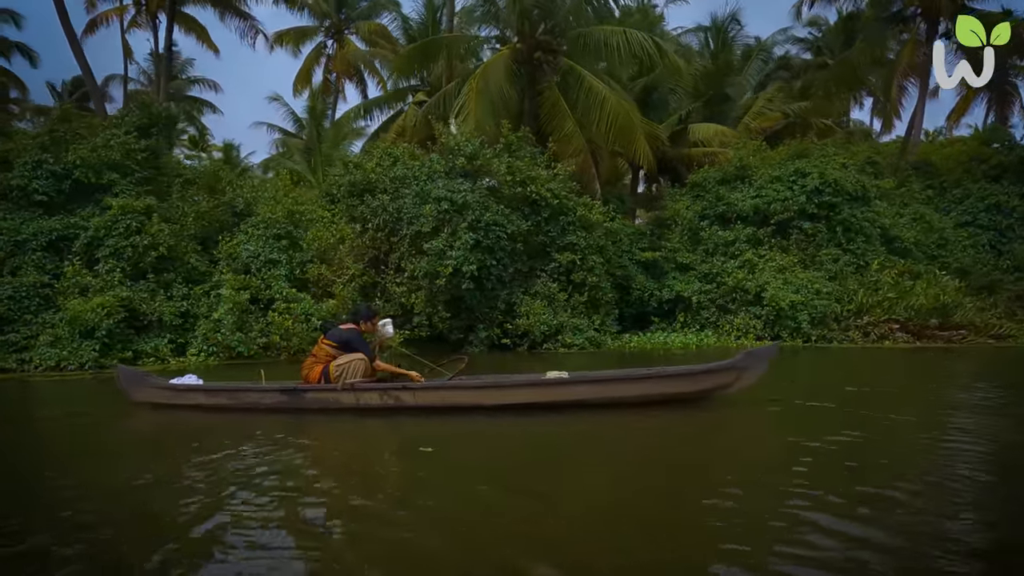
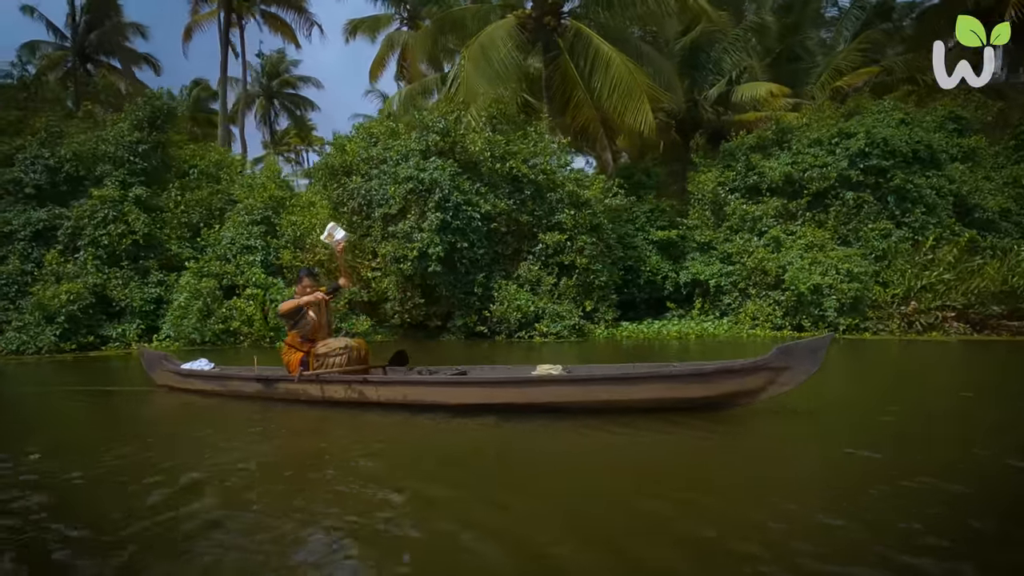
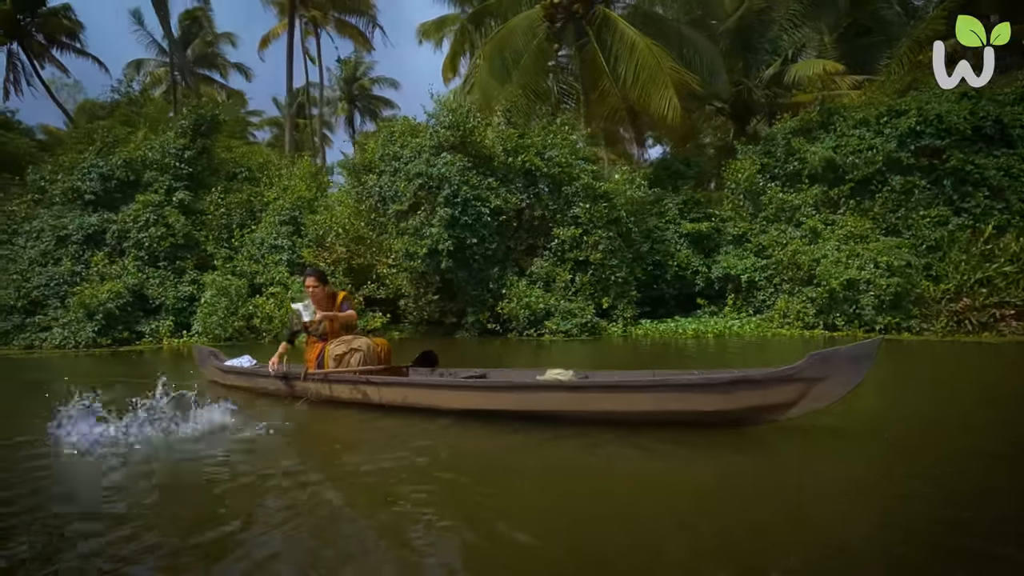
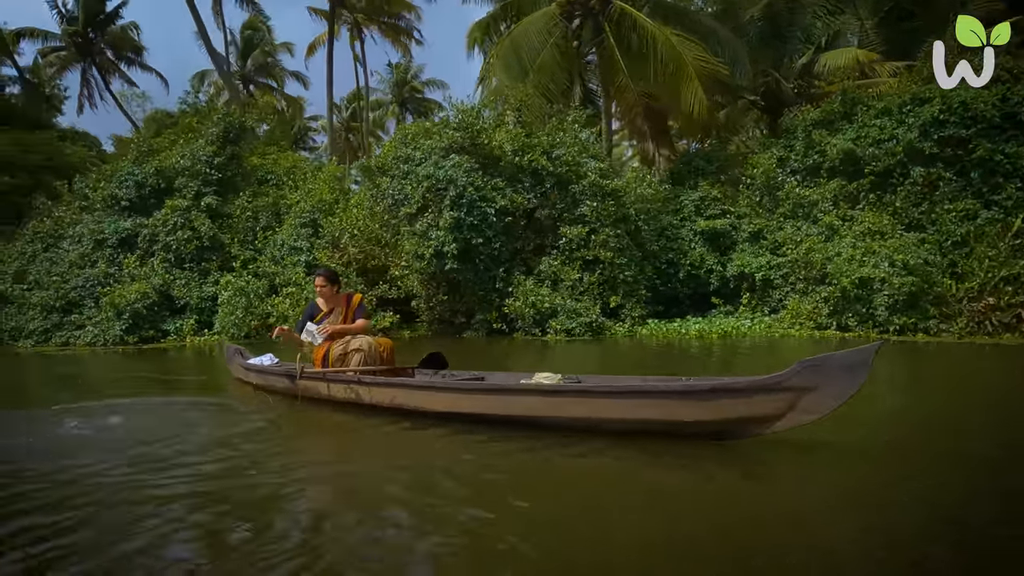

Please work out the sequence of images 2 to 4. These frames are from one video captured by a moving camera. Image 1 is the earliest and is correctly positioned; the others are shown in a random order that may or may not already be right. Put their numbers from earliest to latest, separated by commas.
2, 3, 4
